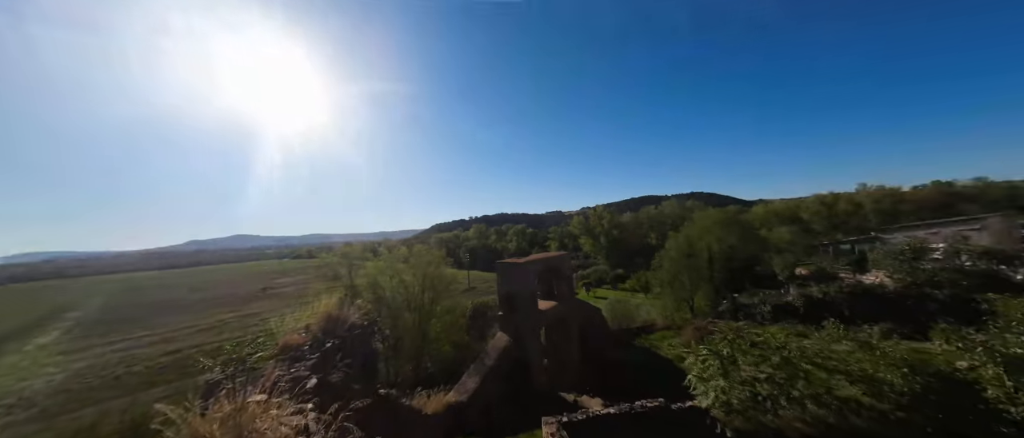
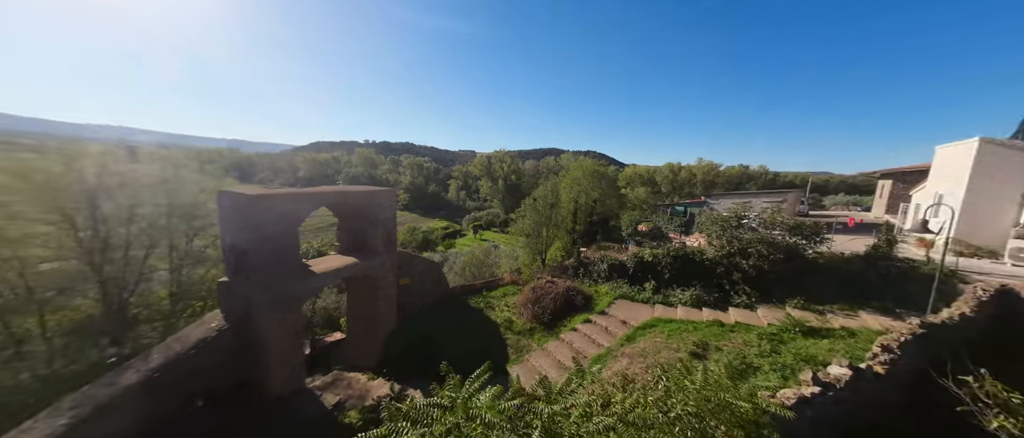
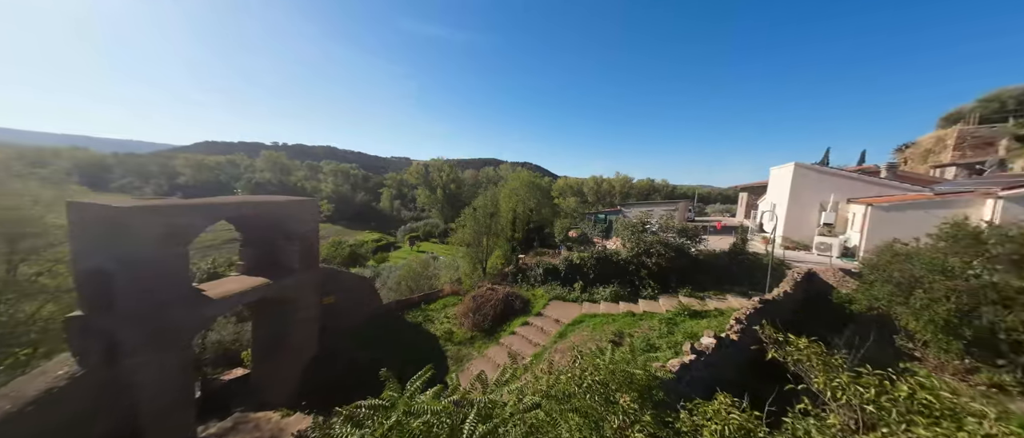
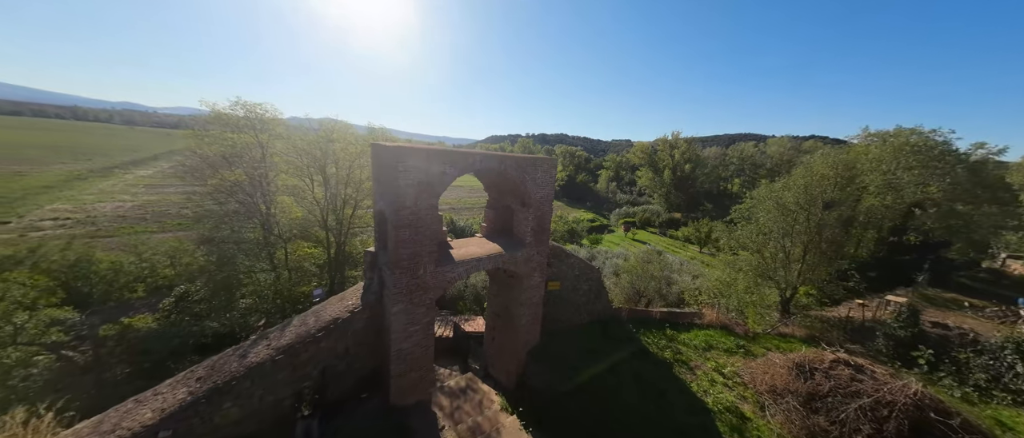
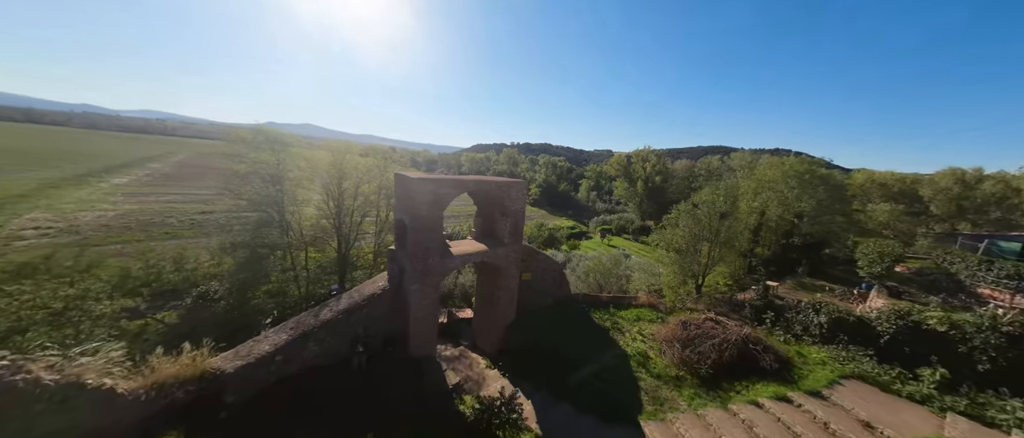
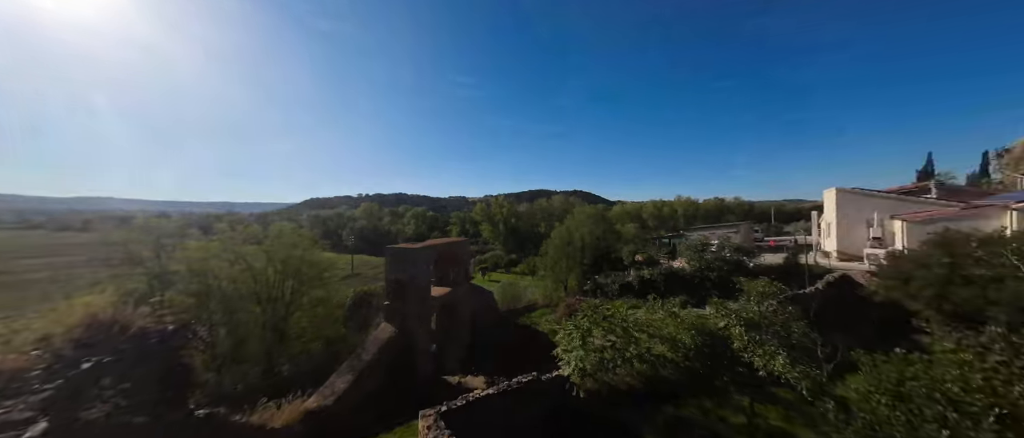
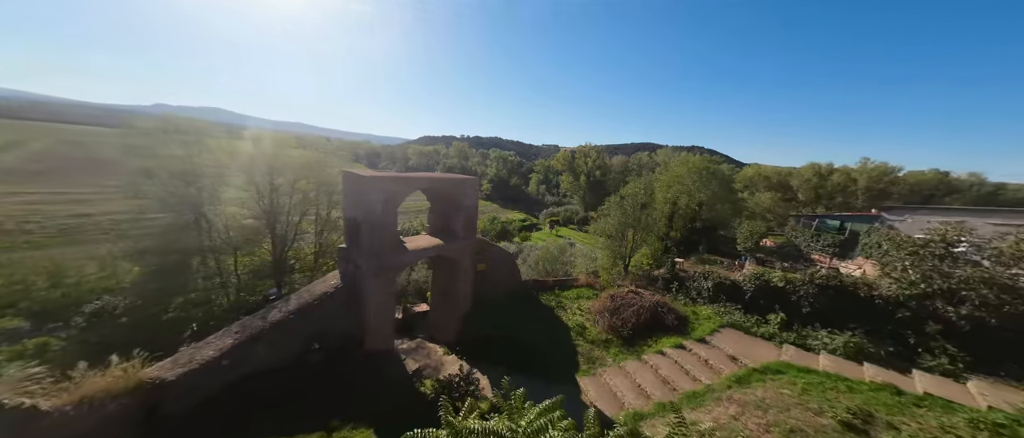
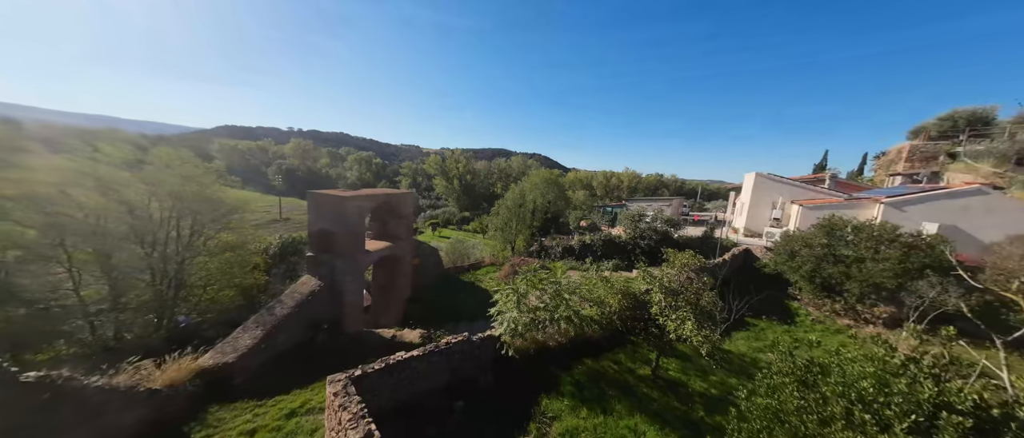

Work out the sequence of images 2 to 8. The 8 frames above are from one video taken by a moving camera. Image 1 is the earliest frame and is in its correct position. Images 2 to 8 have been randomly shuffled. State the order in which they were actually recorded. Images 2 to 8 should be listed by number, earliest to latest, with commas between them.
6, 8, 3, 2, 7, 5, 4
